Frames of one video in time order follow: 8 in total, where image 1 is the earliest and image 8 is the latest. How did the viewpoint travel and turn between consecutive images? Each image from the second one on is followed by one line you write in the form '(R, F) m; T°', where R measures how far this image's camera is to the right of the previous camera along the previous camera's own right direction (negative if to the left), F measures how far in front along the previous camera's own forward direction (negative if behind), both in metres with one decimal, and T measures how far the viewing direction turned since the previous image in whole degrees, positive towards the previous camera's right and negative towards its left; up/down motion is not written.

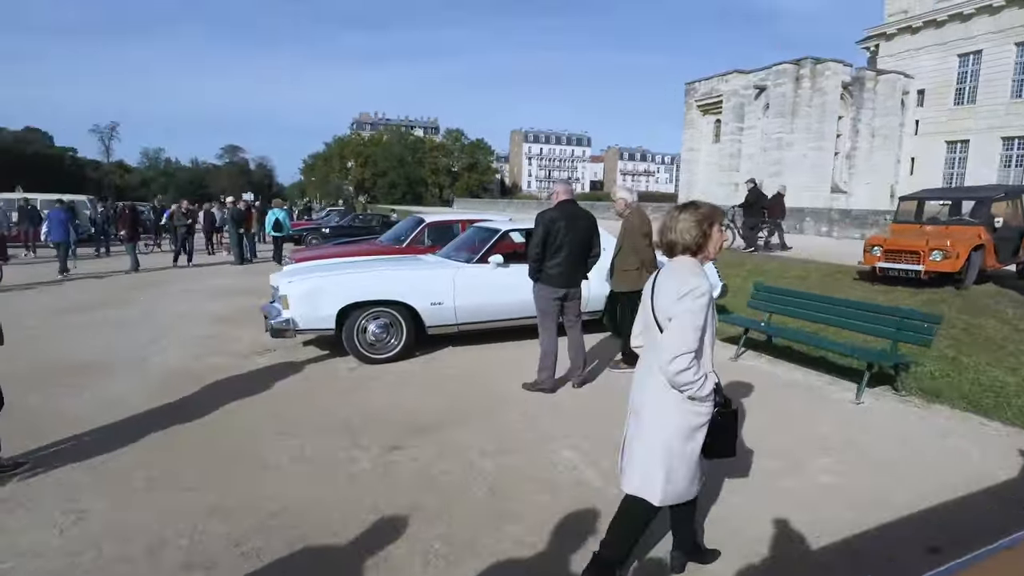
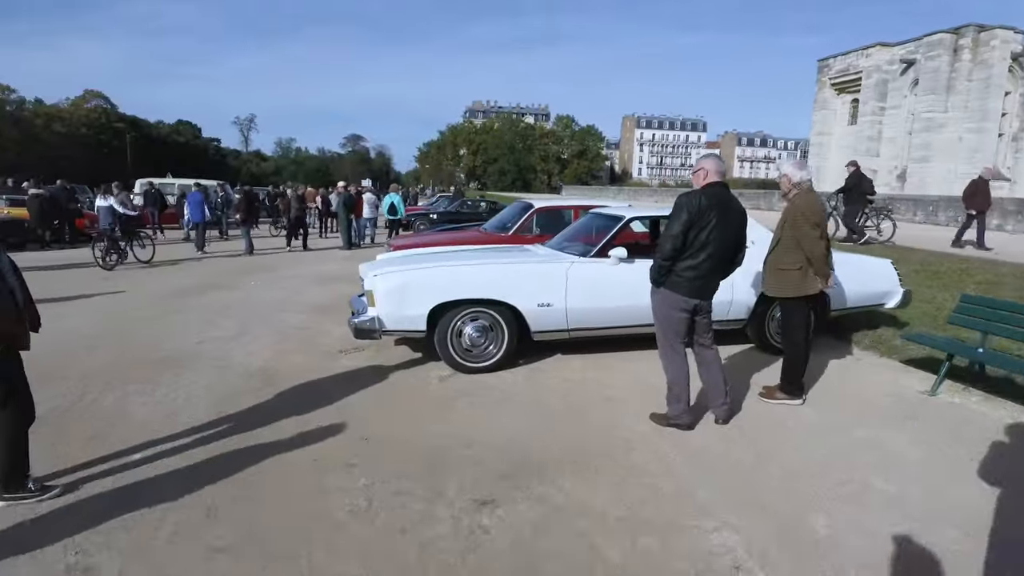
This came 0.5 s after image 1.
(-0.2, +1.1) m; -10°
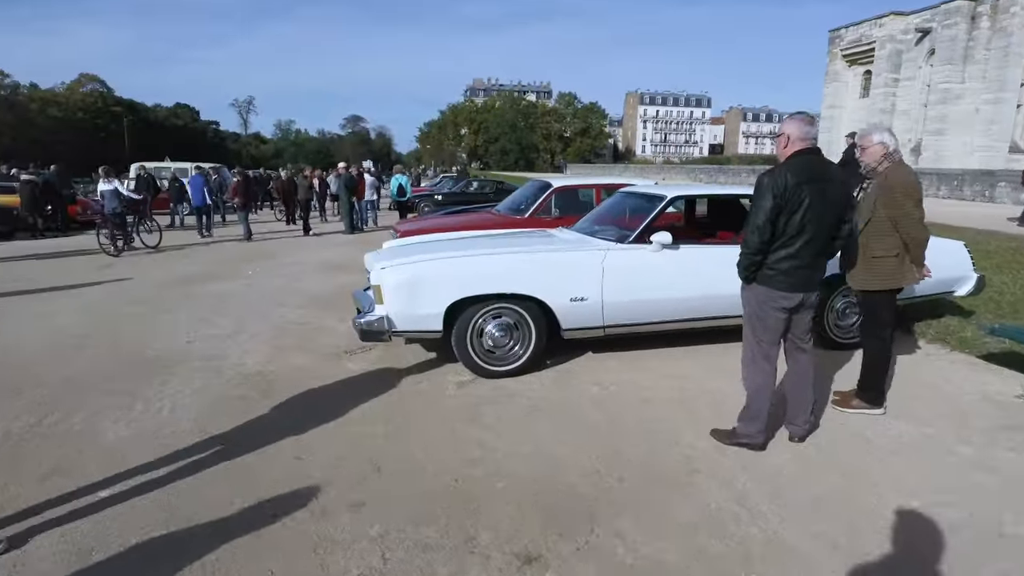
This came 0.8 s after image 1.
(-0.2, +0.7) m; 0°
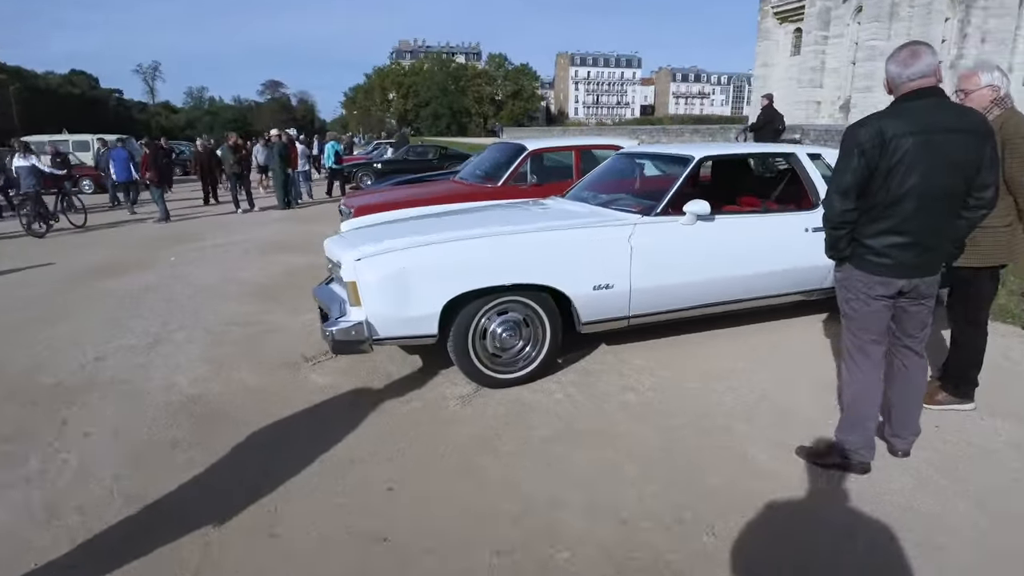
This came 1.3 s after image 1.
(-0.5, +1.0) m; +6°
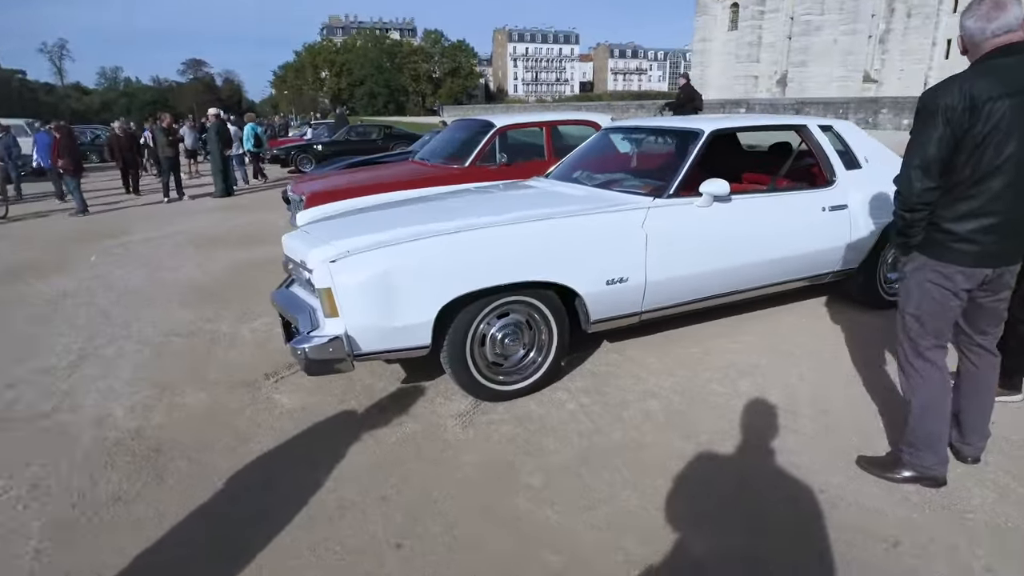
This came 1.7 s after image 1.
(-0.3, +0.5) m; +5°
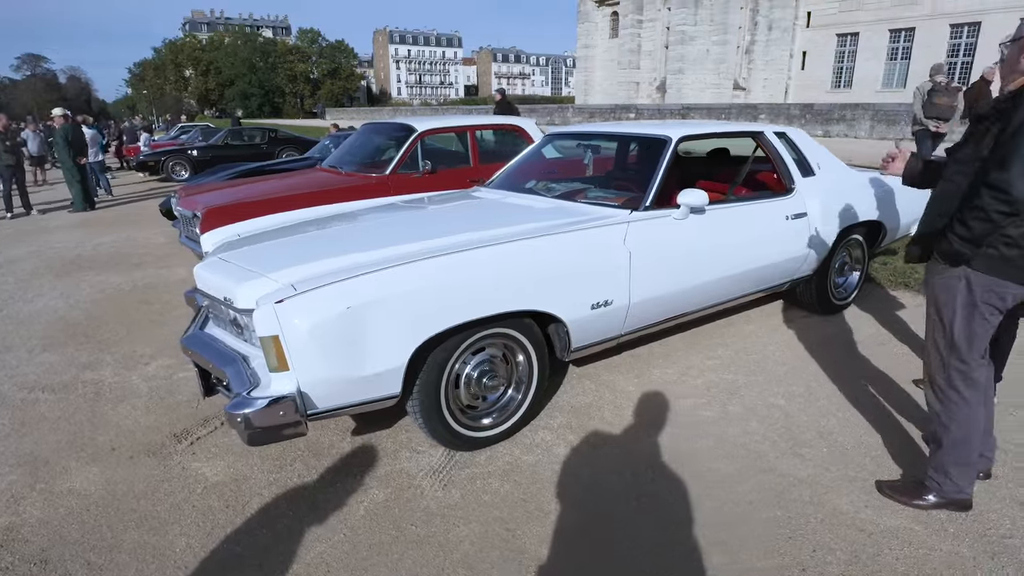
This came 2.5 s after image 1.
(-0.4, +0.5) m; +10°
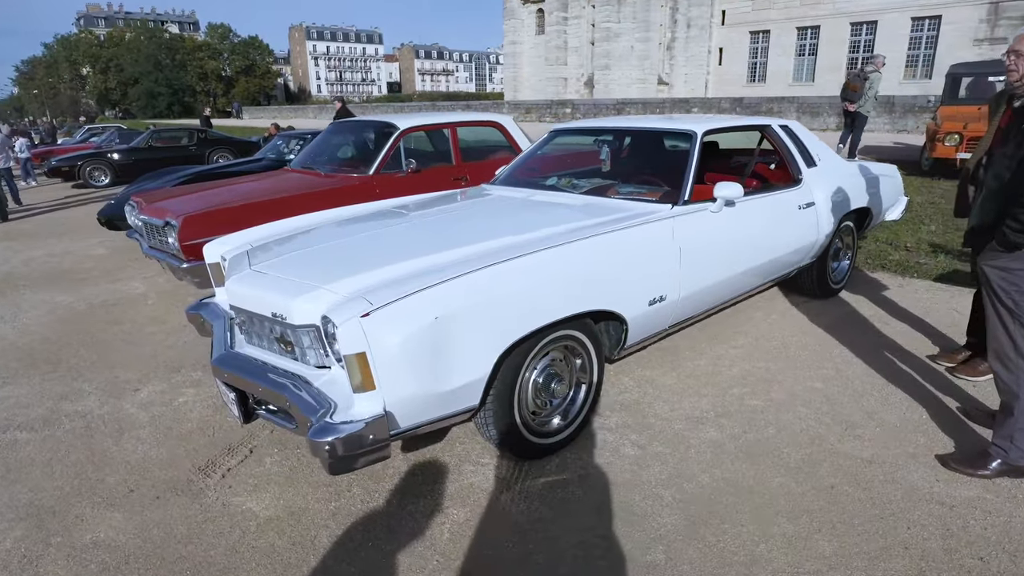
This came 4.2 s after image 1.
(-0.6, +0.2) m; +7°
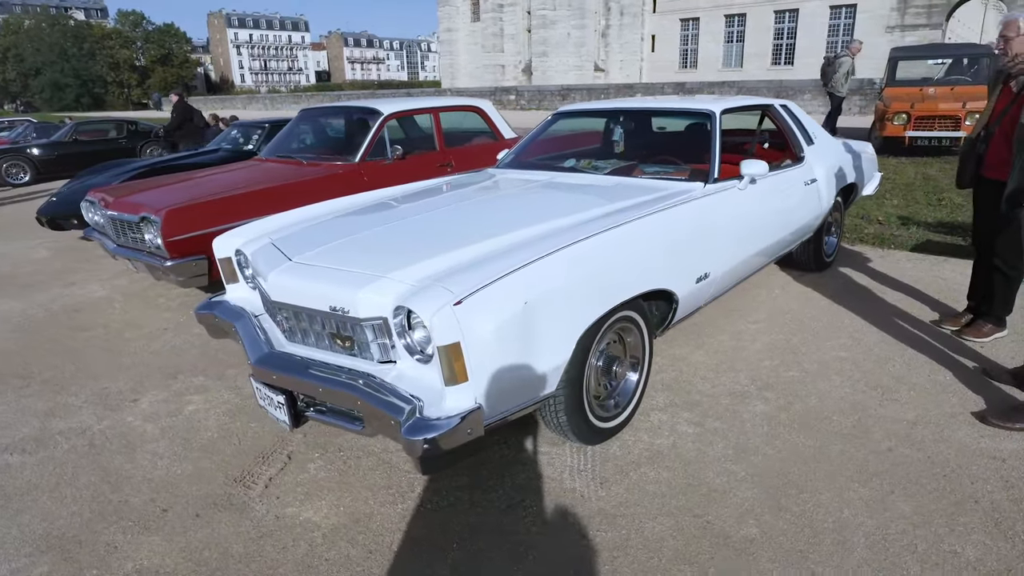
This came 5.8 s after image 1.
(-0.5, +0.1) m; +6°
